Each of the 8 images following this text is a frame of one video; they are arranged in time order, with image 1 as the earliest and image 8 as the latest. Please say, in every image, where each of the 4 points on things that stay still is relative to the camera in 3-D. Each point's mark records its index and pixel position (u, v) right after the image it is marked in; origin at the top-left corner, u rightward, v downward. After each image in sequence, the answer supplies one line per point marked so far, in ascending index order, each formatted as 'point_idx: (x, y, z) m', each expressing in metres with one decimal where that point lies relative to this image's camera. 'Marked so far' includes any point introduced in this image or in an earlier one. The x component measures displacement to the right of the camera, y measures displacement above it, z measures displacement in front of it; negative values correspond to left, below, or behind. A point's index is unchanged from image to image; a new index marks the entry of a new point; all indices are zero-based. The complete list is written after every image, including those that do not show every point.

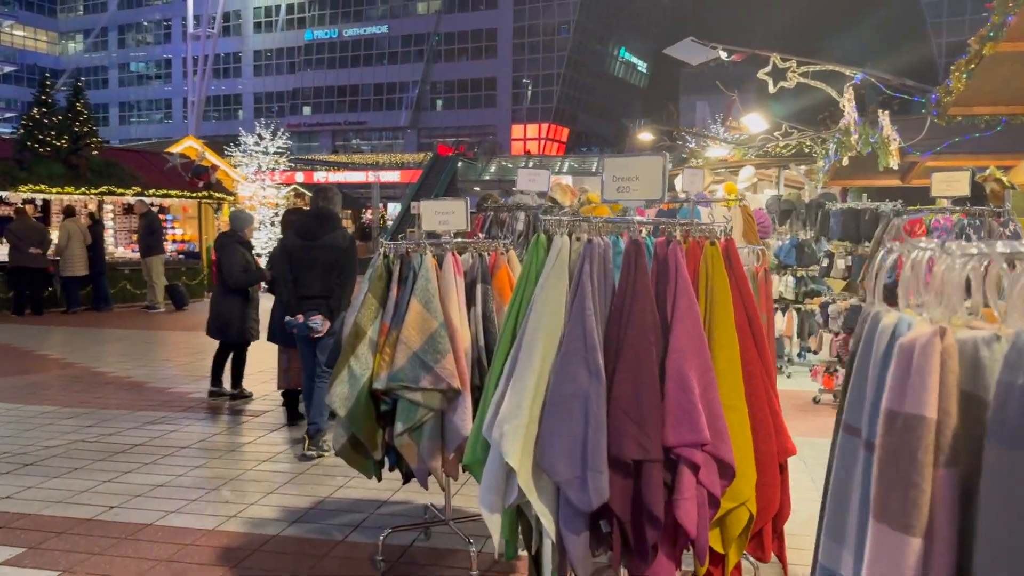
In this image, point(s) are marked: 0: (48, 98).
0: (-8.2, +3.4, +14.8) m
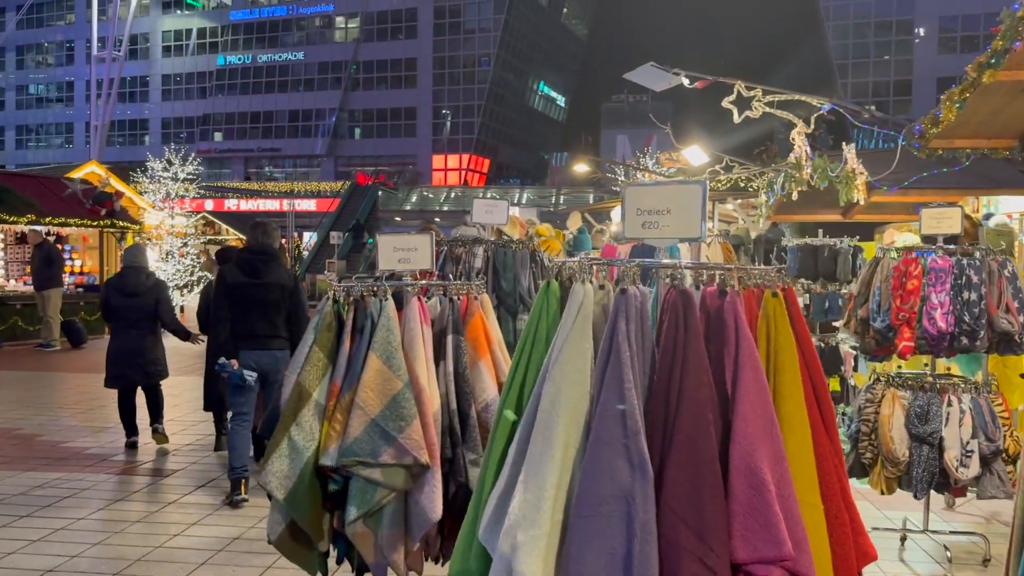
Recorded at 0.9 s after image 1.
0: (-9.3, +2.8, +13.5) m
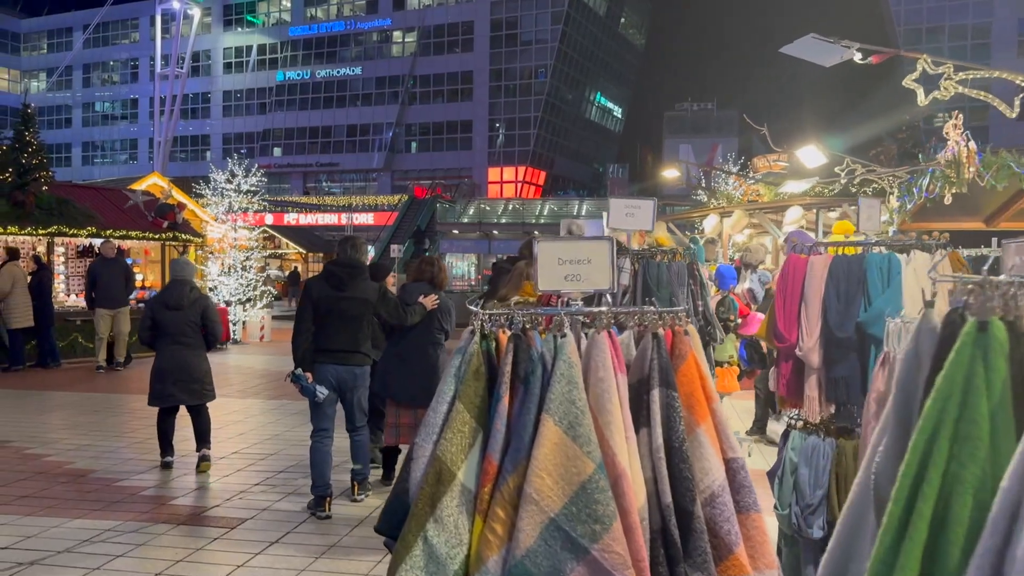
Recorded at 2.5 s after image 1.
0: (-8.1, +2.5, +13.0) m
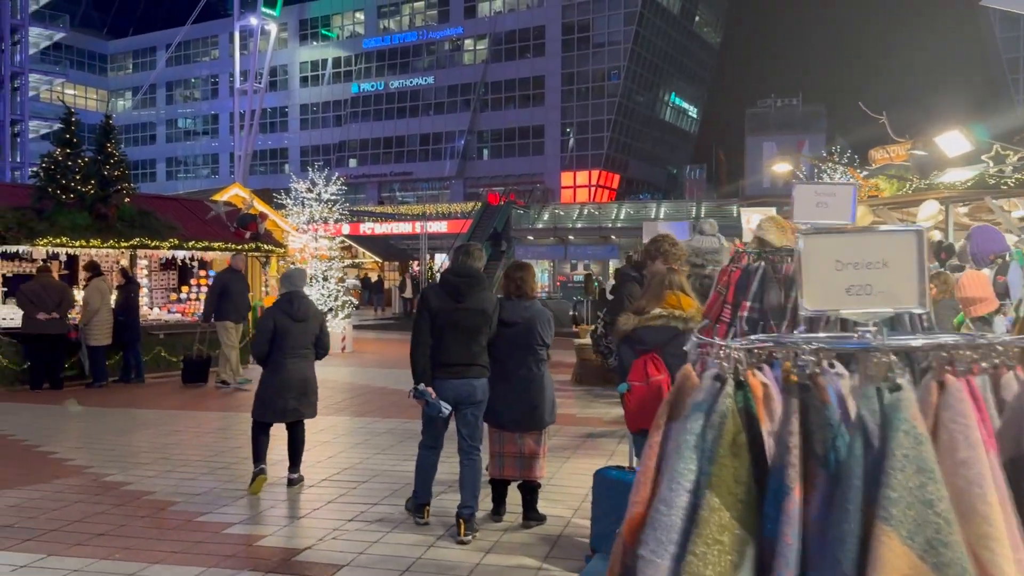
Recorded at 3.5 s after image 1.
0: (-6.7, +2.3, +12.9) m
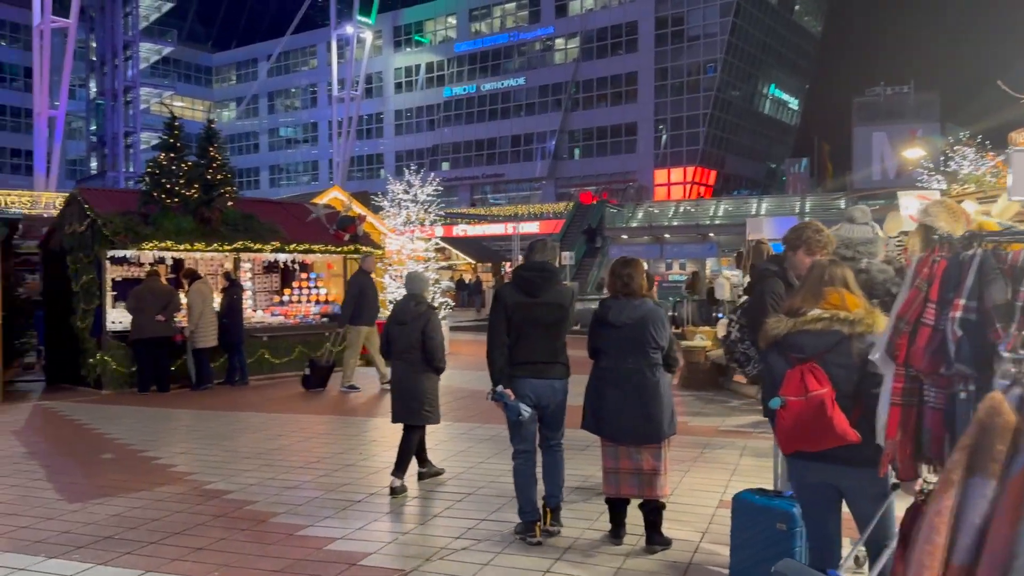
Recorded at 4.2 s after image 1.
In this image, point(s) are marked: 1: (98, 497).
0: (-5.2, +2.3, +13.0) m
1: (-3.1, -1.6, +6.2) m
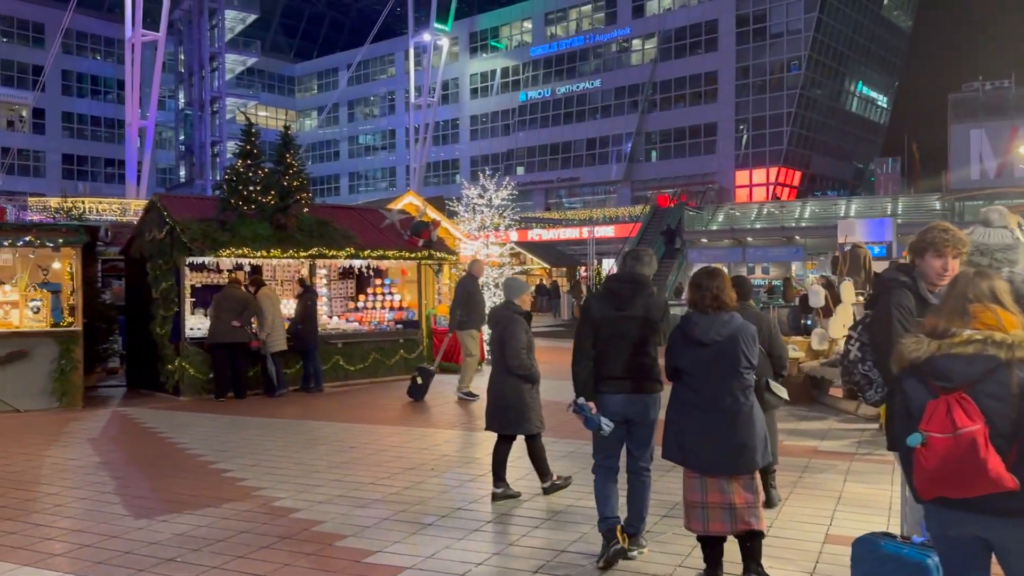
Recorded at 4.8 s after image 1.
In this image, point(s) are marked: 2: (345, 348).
0: (-4.0, +2.2, +13.0) m
1: (-2.5, -1.6, +6.0) m
2: (-2.7, -1.0, +13.6) m
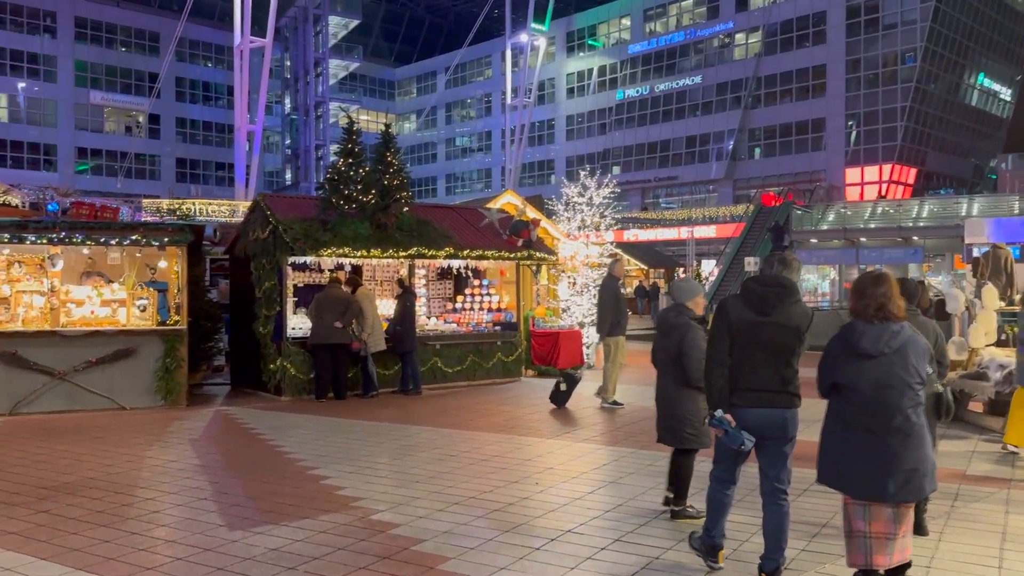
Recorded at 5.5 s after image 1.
0: (-2.4, +2.2, +12.8) m
1: (-1.7, -1.6, +5.7) m
2: (-1.1, -1.0, +13.3) m
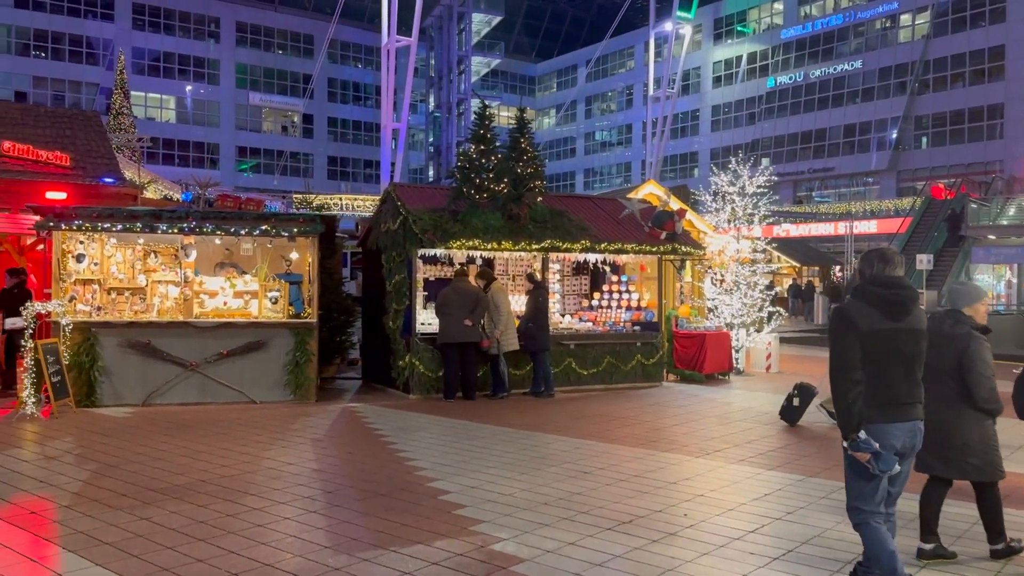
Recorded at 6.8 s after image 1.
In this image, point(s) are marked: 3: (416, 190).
0: (-0.3, +2.2, +12.2) m
1: (-0.9, -1.6, +5.1) m
2: (+1.0, -0.9, +12.4) m
3: (-1.3, +1.4, +12.3) m
